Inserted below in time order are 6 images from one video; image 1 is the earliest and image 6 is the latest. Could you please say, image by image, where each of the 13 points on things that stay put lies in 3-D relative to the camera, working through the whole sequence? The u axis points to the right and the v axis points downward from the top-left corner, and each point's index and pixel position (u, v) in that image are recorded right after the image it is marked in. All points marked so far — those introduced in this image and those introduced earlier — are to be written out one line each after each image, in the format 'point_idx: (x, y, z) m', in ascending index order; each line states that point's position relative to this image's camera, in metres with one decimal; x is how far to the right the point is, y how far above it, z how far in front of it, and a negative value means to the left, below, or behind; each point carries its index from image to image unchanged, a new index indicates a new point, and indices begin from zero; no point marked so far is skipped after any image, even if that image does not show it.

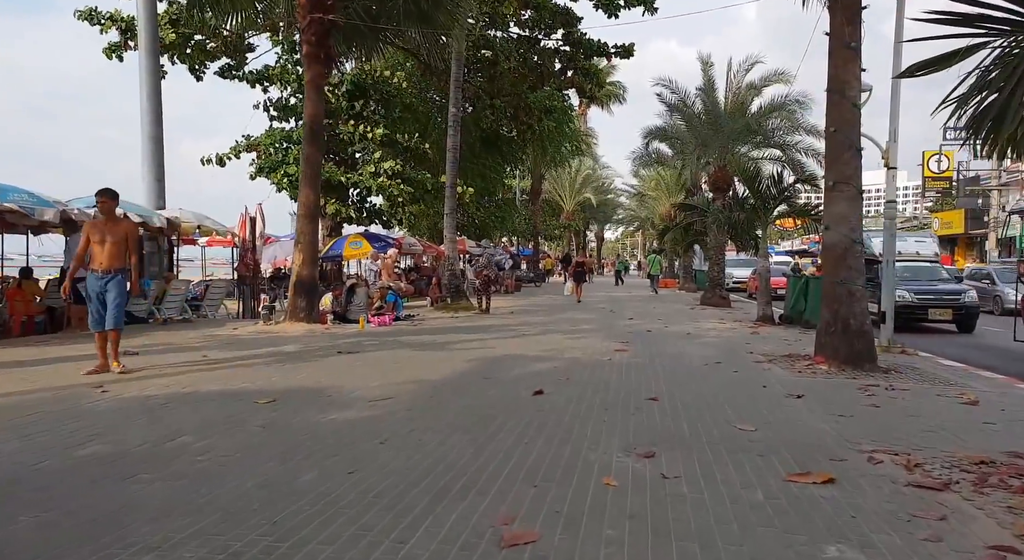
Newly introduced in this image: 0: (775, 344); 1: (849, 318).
0: (+4.5, -1.1, +12.7) m
1: (+4.4, -0.5, +9.6) m
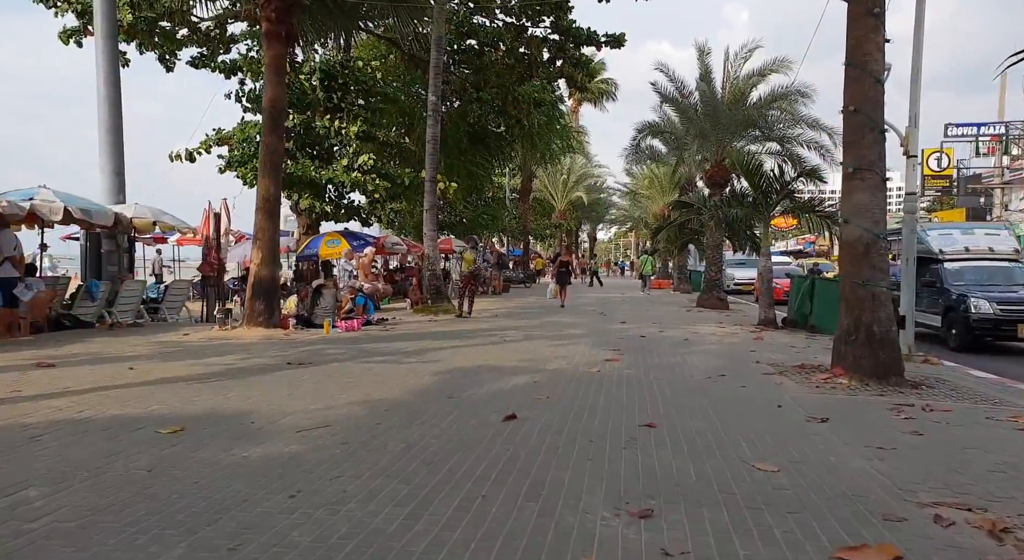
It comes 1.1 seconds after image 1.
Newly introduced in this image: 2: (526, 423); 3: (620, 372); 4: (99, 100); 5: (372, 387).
0: (+4.2, -1.1, +11.5) m
1: (+4.1, -0.5, +8.4) m
2: (+0.1, -1.1, +6.0) m
3: (+1.3, -1.1, +9.1) m
4: (-9.7, +4.2, +17.4) m
5: (-1.3, -1.0, +7.2) m
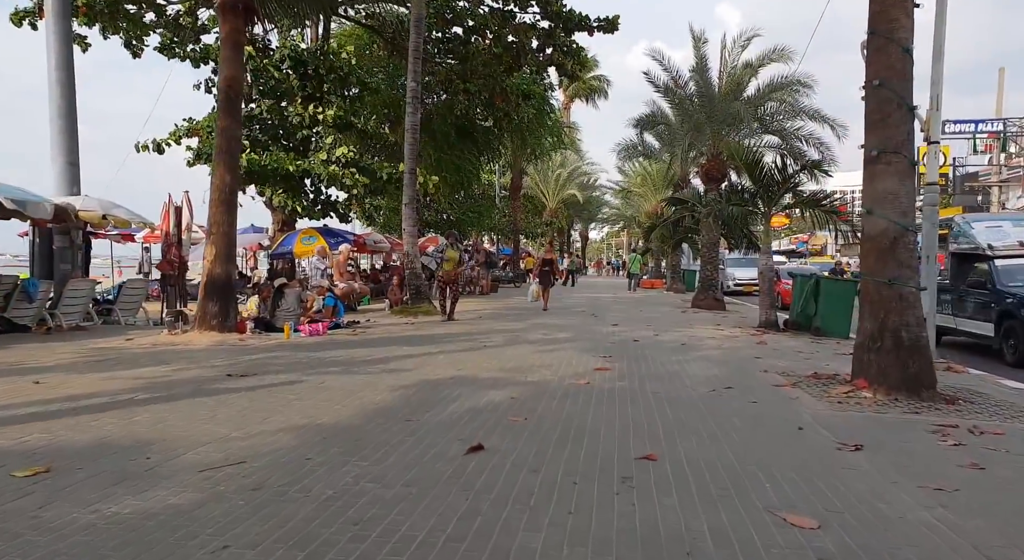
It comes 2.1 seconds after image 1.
0: (+3.9, -1.1, +10.4) m
1: (+3.8, -0.5, +7.3) m
2: (-0.1, -1.1, +4.8) m
3: (+1.1, -1.1, +8.0) m
4: (-10.0, +4.2, +16.2) m
5: (-1.6, -1.0, +6.0) m
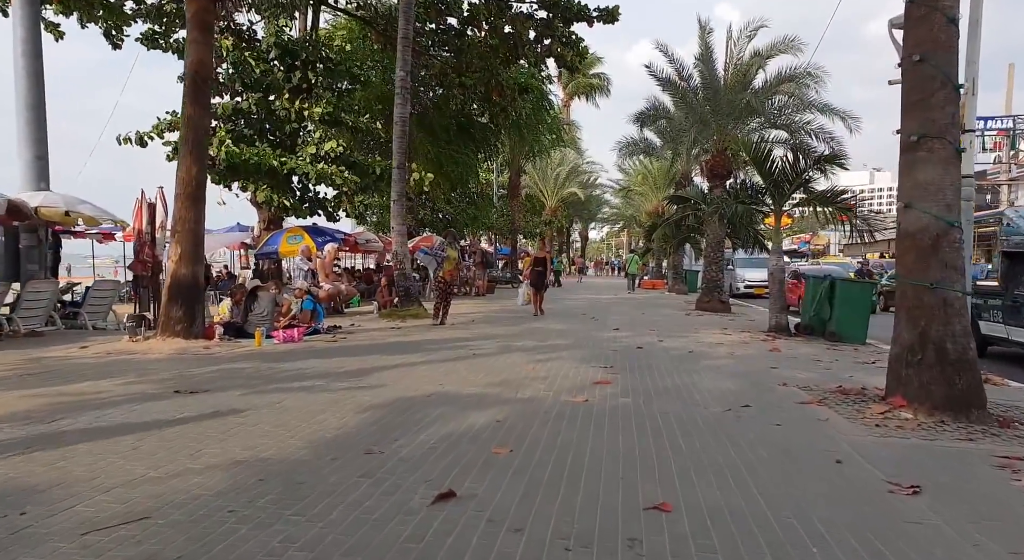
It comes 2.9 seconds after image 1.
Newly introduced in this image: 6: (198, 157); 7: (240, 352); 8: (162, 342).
0: (+3.8, -1.2, +9.5) m
1: (+3.7, -0.5, +6.4) m
2: (-0.2, -1.2, +3.9) m
3: (+1.0, -1.2, +7.0) m
4: (-10.1, +4.2, +15.2) m
5: (-1.7, -1.1, +5.1) m
6: (-4.4, +1.8, +10.5) m
7: (-3.5, -0.9, +9.7) m
8: (-4.7, -0.8, +10.0) m
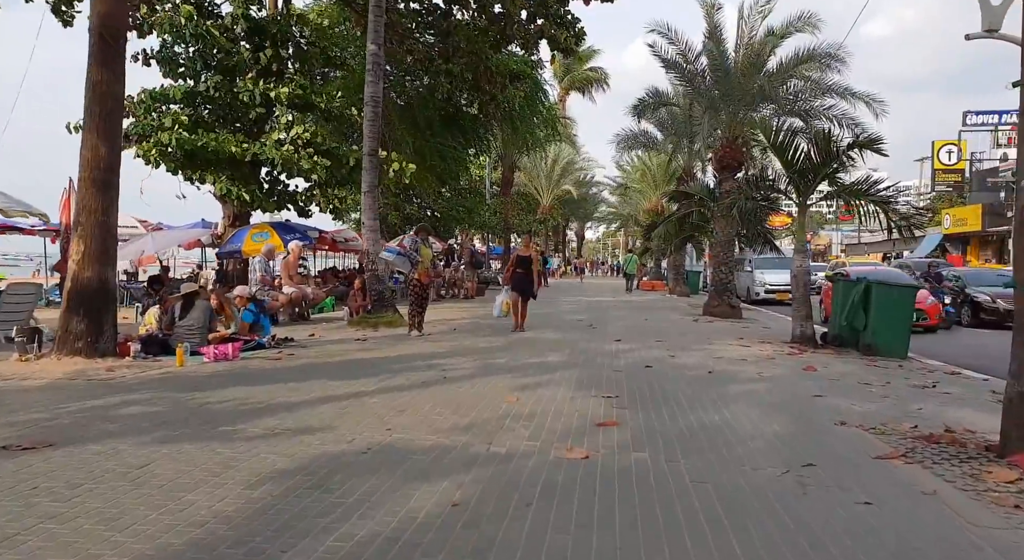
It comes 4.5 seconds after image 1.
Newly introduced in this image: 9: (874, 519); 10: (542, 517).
0: (+3.6, -1.2, +7.5) m
1: (+3.5, -0.6, +4.5) m
2: (-0.4, -1.2, +1.9) m
3: (+0.8, -1.2, +5.1) m
4: (-10.3, +4.1, +13.2) m
5: (-1.9, -1.1, +3.2) m
6: (-4.6, +1.7, +8.5) m
7: (-3.7, -1.0, +7.7) m
8: (-4.9, -0.9, +8.1) m
9: (+2.0, -1.3, +4.0) m
10: (+0.2, -1.2, +3.9) m
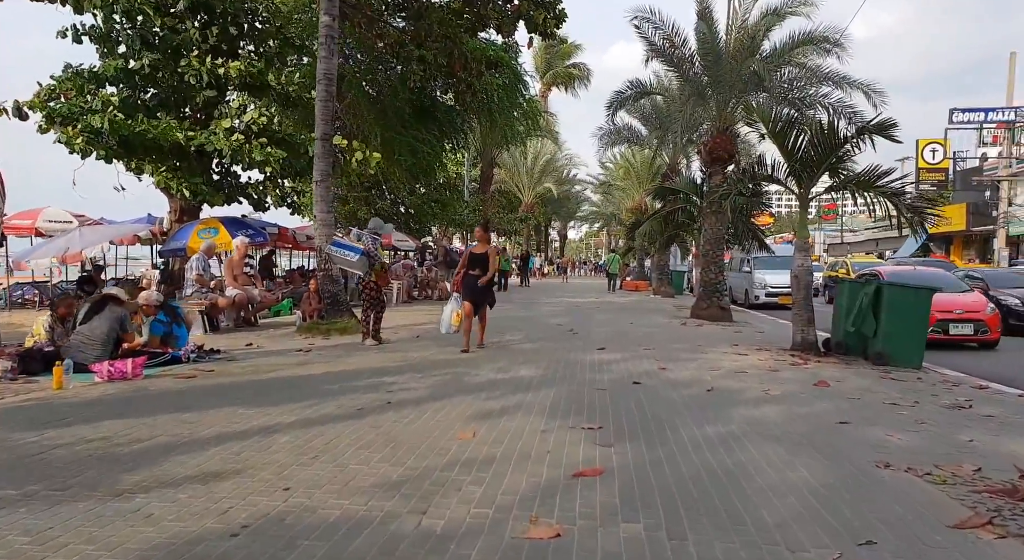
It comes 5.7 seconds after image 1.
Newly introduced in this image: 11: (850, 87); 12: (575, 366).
0: (+3.3, -1.2, +6.2) m
1: (+3.3, -0.6, +3.1) m
2: (-0.6, -1.2, +0.5) m
3: (+0.5, -1.2, +3.7) m
4: (-10.8, +4.1, +11.5) m
5: (-2.1, -1.1, +1.6) m
6: (-5.0, +1.7, +6.9) m
7: (-4.1, -1.0, +6.2) m
8: (-5.3, -0.9, +6.5) m
9: (+1.7, -1.3, +2.6) m
10: (-0.1, -1.3, +2.4) m
11: (+7.9, +4.5, +17.2) m
12: (+0.8, -1.1, +9.4) m
